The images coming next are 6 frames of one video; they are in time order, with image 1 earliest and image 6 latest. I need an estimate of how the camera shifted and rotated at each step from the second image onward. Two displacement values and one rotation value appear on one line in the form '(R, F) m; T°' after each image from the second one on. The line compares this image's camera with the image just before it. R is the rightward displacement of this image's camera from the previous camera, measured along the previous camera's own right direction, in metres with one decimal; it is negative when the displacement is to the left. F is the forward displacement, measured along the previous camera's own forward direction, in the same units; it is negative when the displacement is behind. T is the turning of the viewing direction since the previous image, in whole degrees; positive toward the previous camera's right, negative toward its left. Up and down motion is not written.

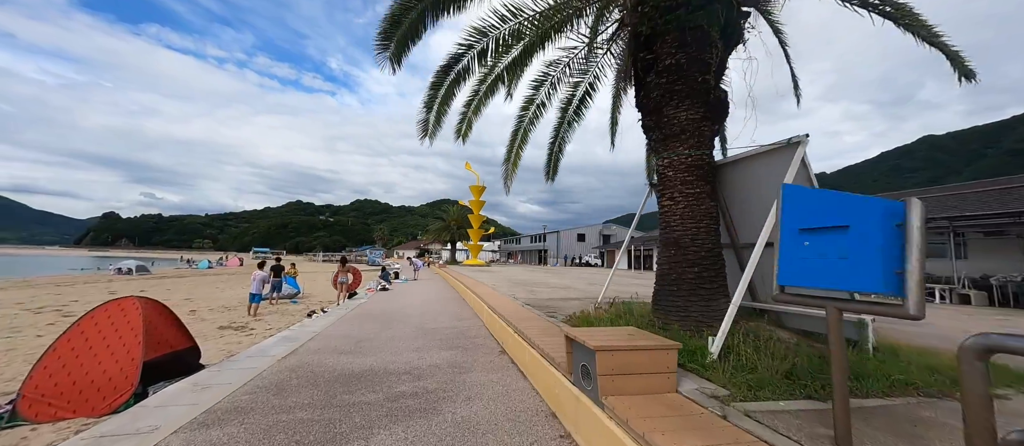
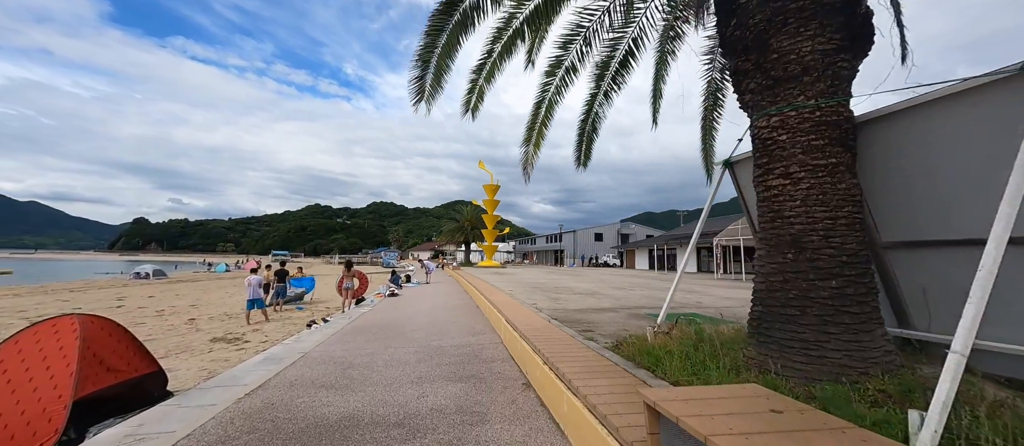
(-0.1, +1.4) m; -2°
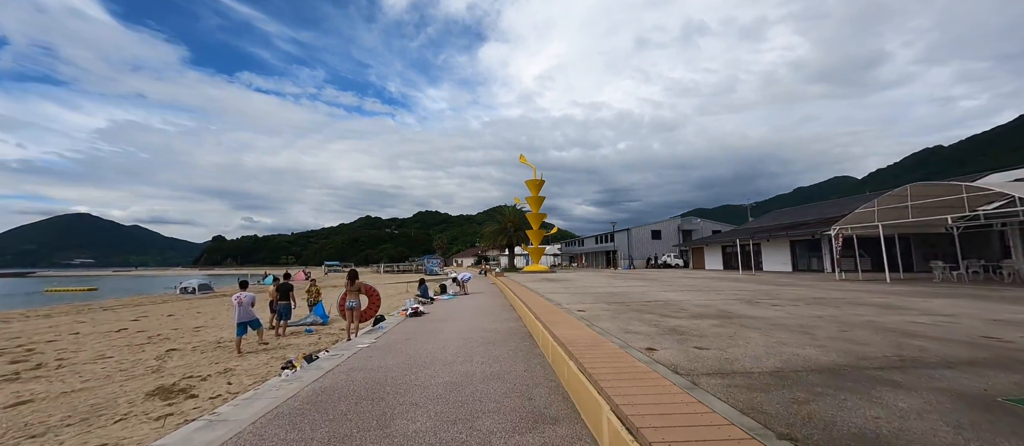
(-0.5, +4.2) m; -7°
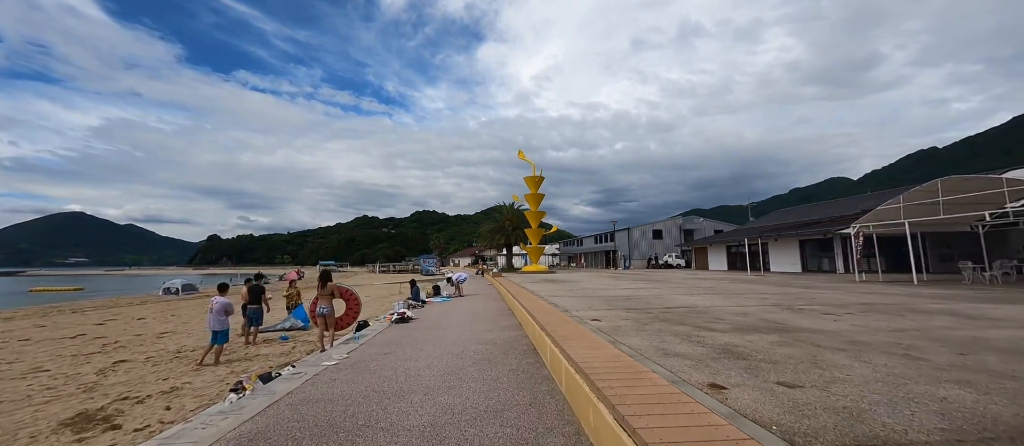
(-0.1, +1.3) m; 0°
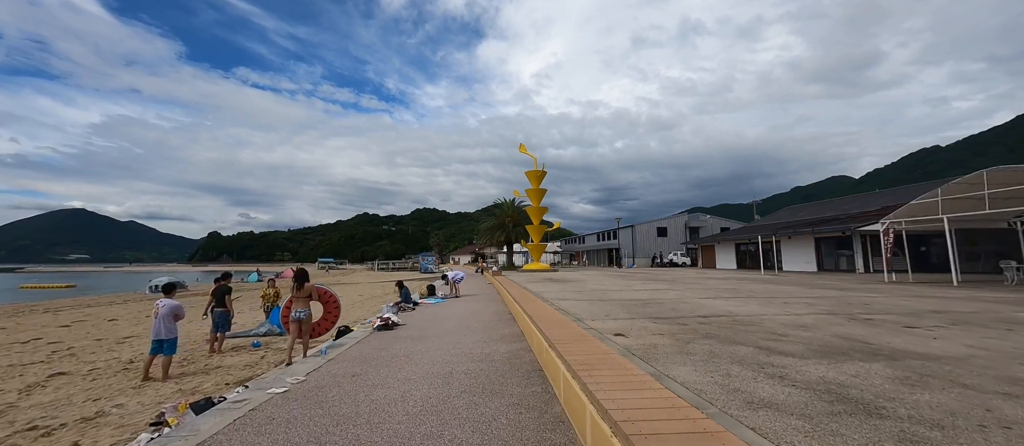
(0.0, +1.4) m; 0°
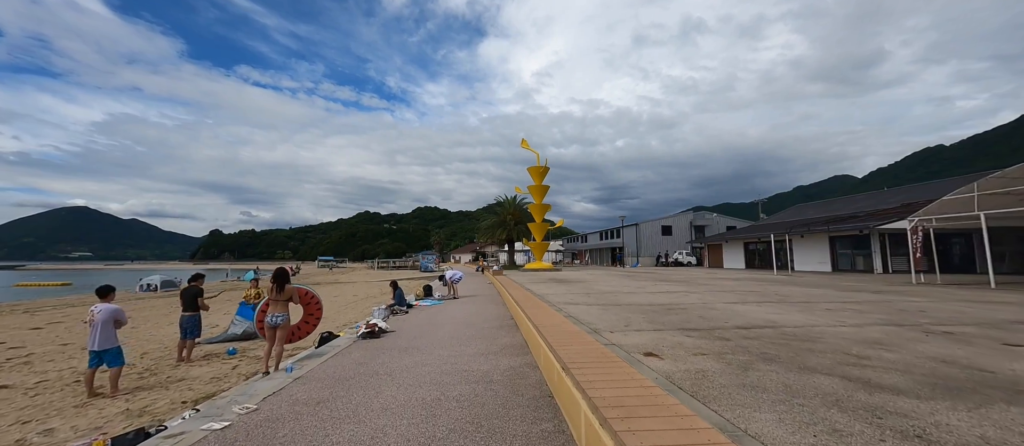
(0.0, +1.0) m; 0°
